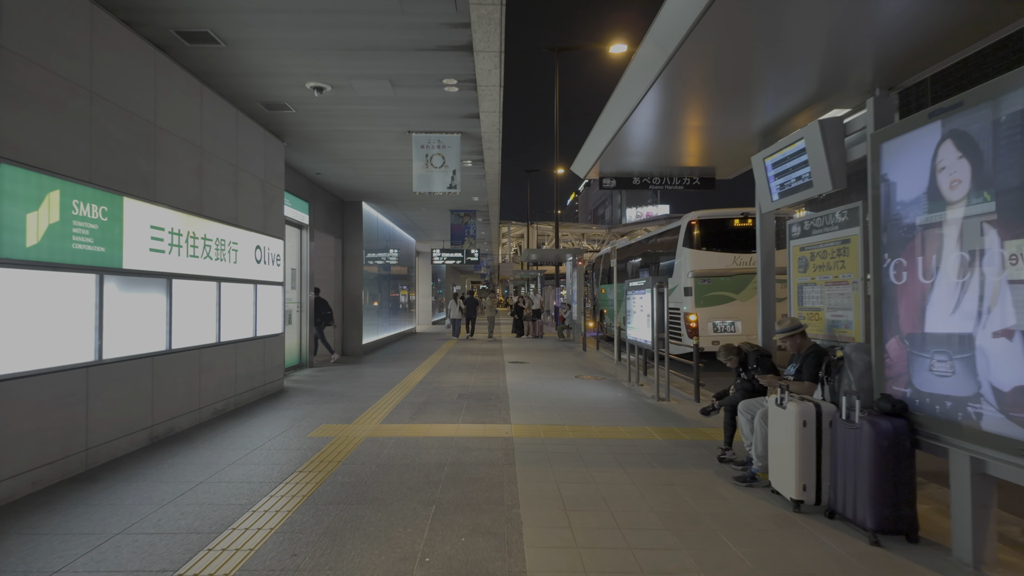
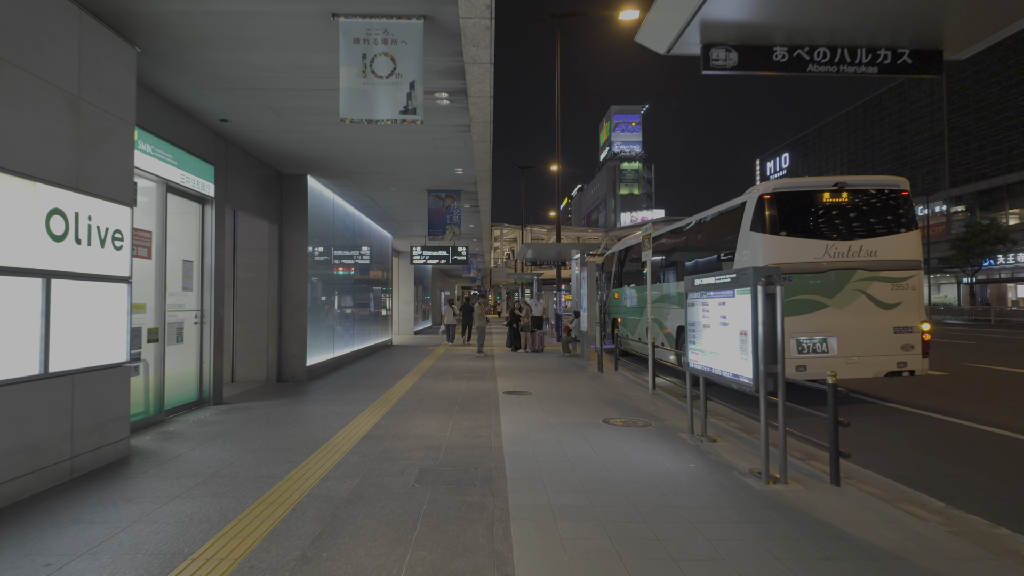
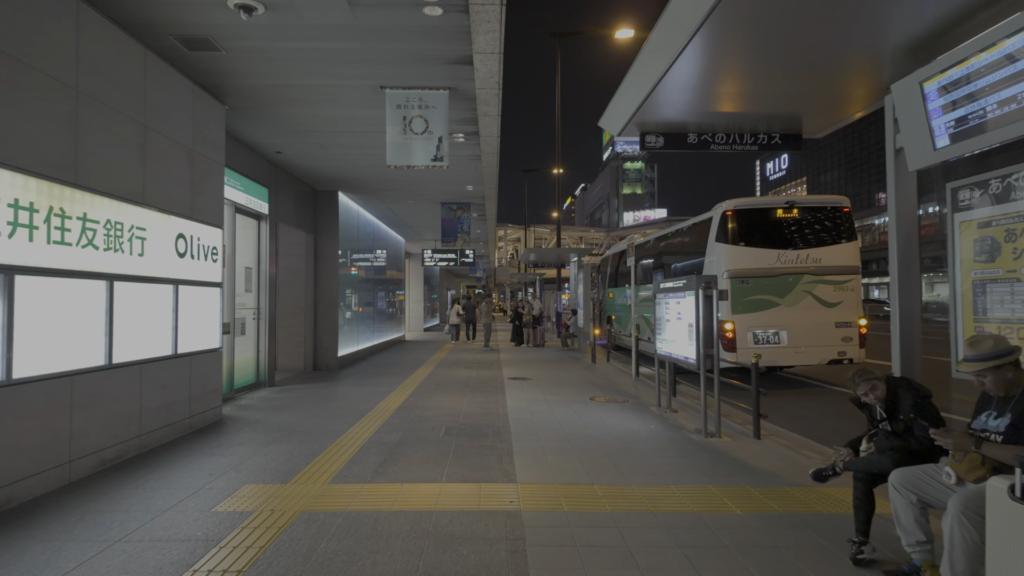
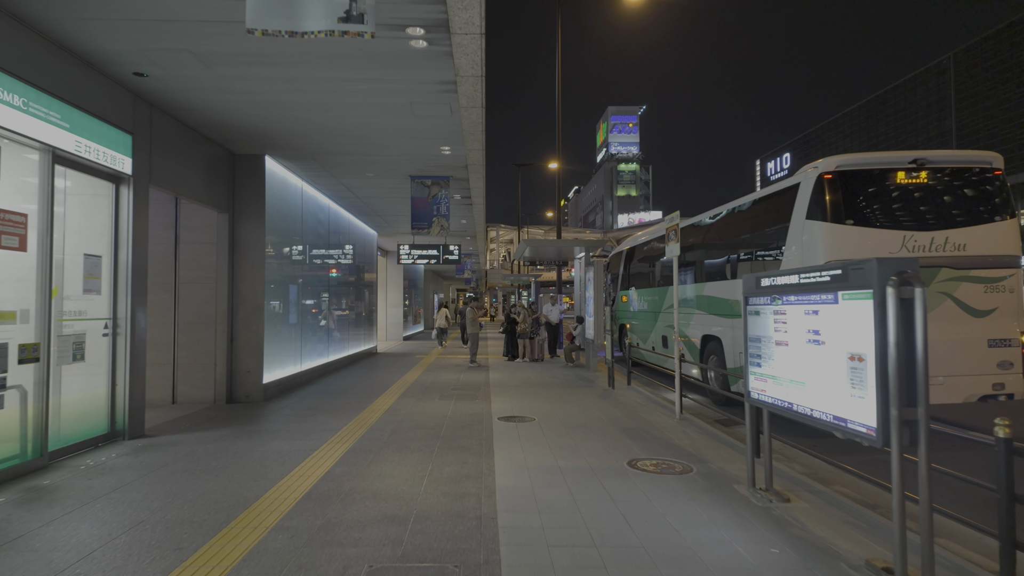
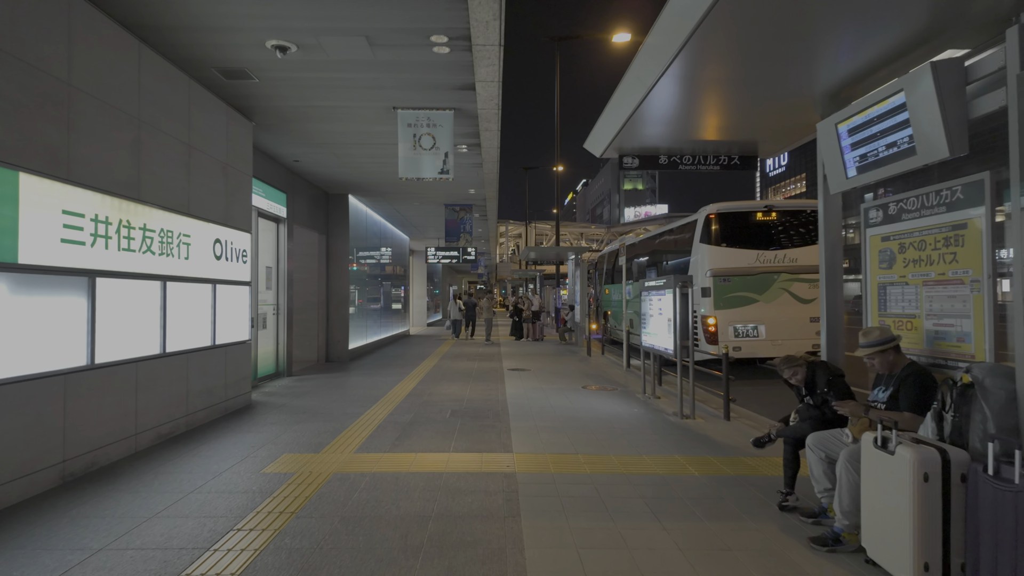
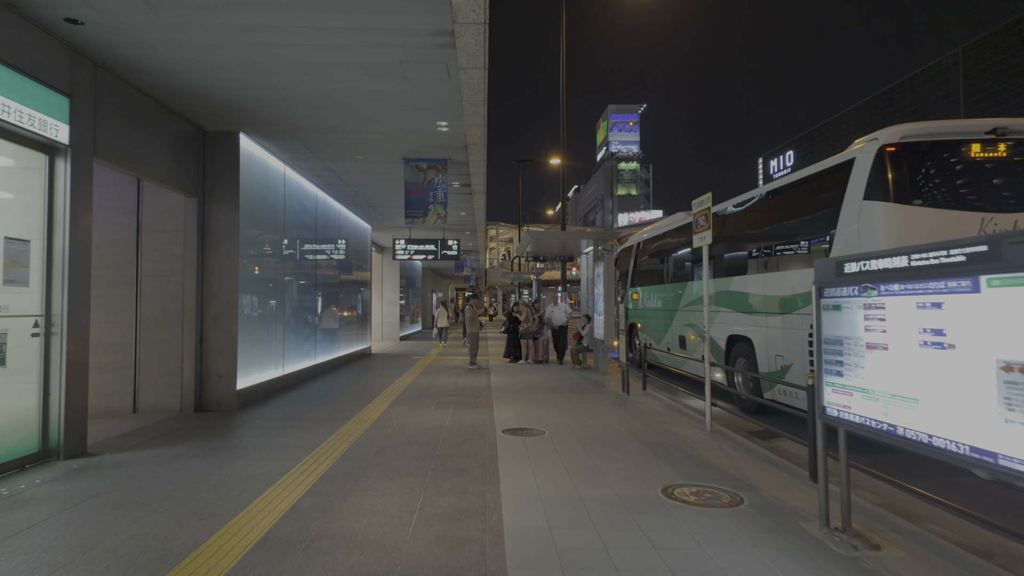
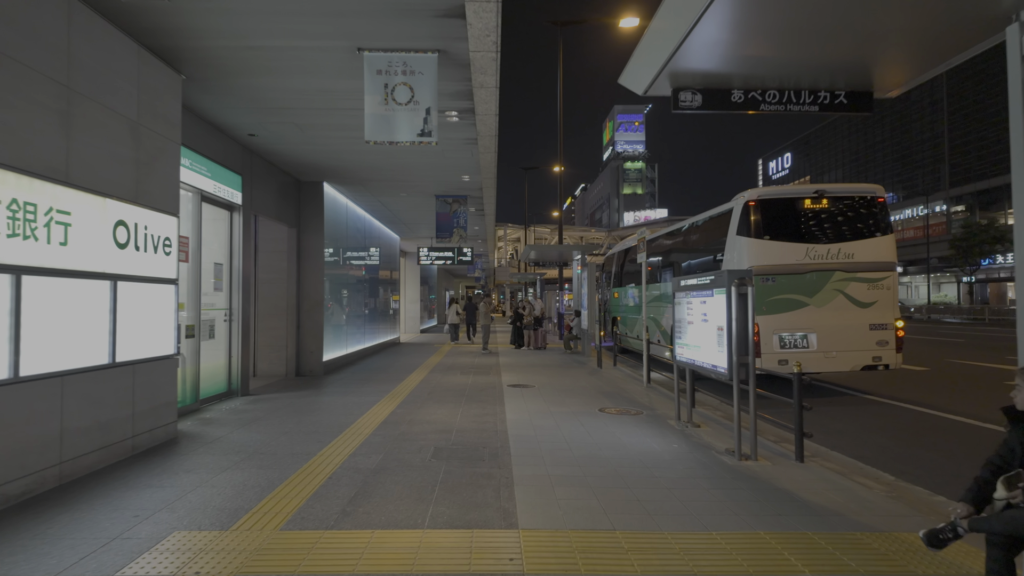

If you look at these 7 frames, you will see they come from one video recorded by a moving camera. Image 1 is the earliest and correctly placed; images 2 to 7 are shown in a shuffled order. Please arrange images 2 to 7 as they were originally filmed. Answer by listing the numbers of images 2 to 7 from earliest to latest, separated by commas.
5, 3, 7, 2, 4, 6
